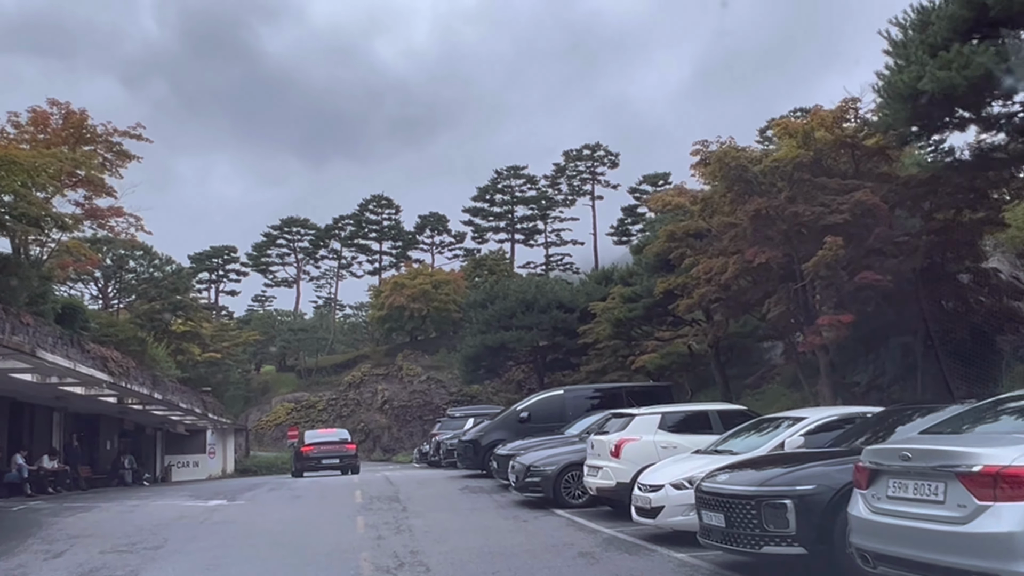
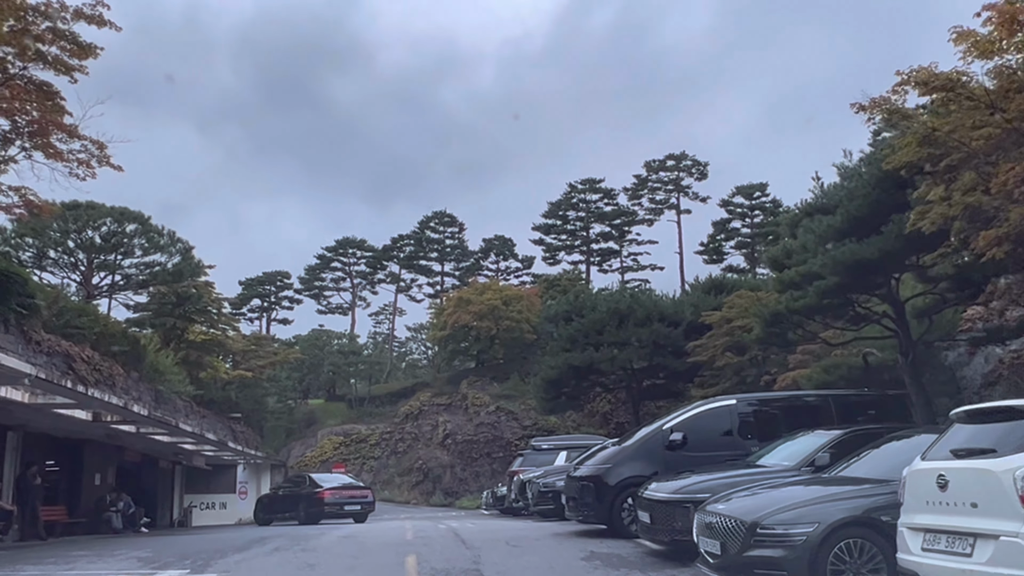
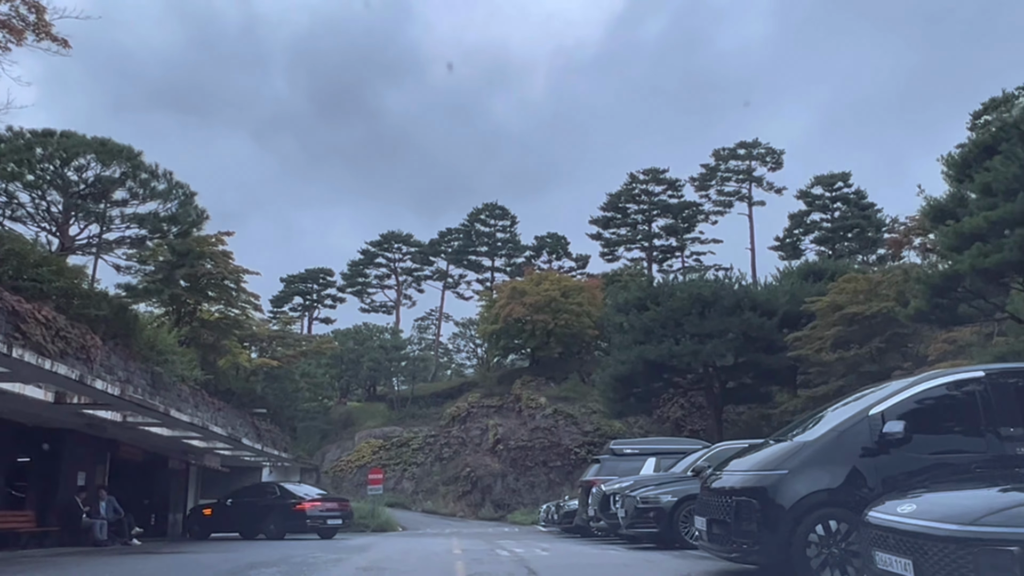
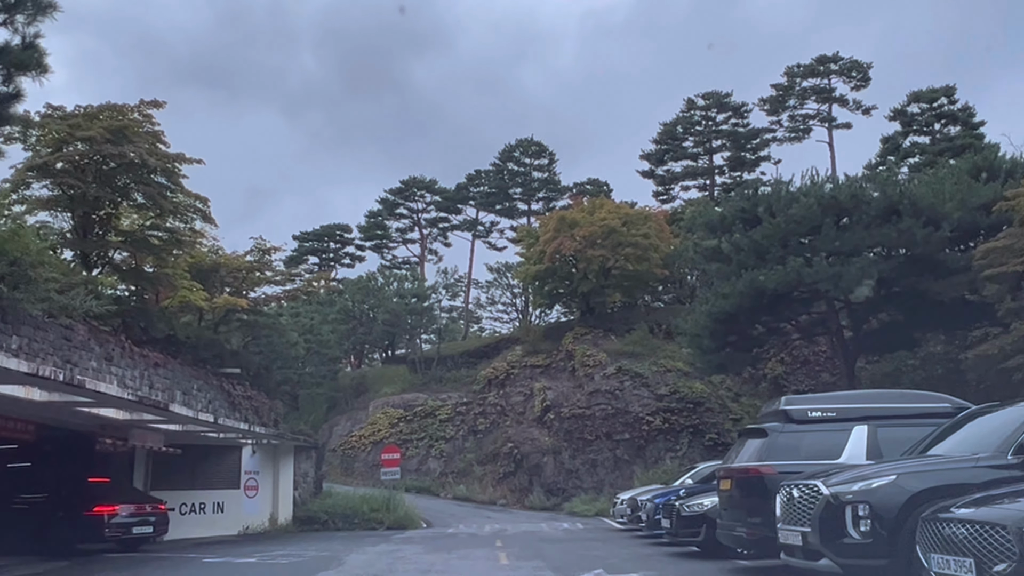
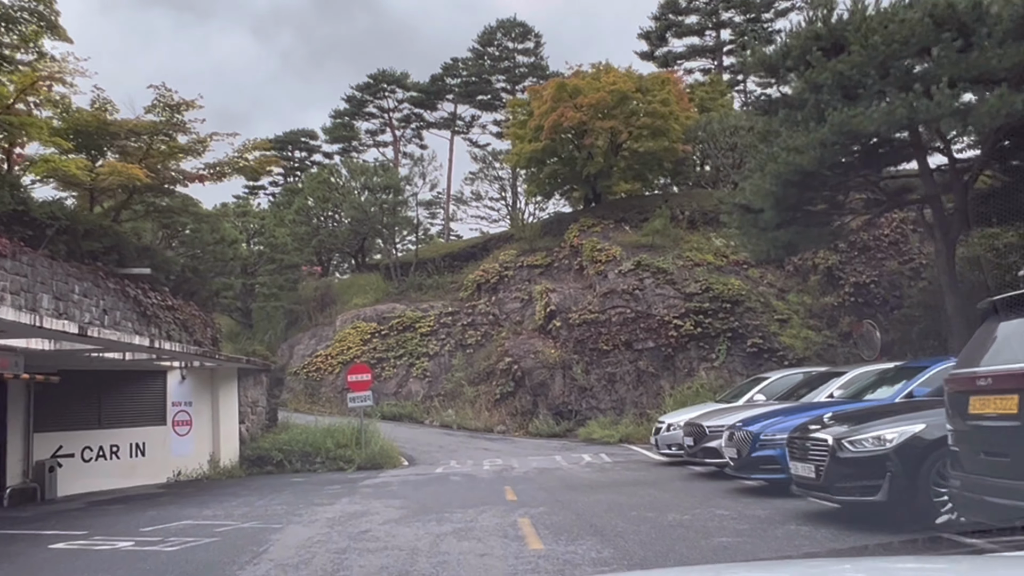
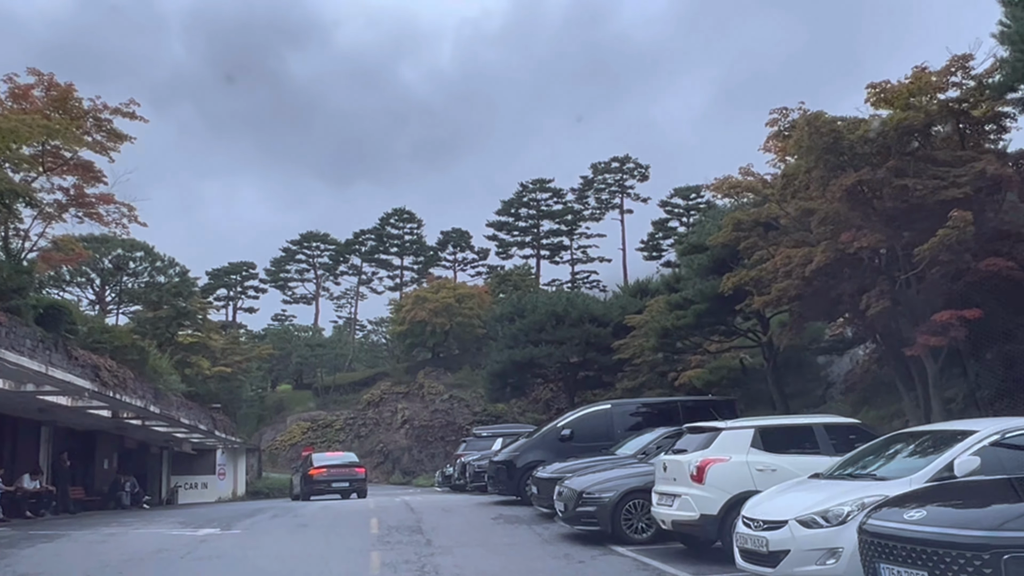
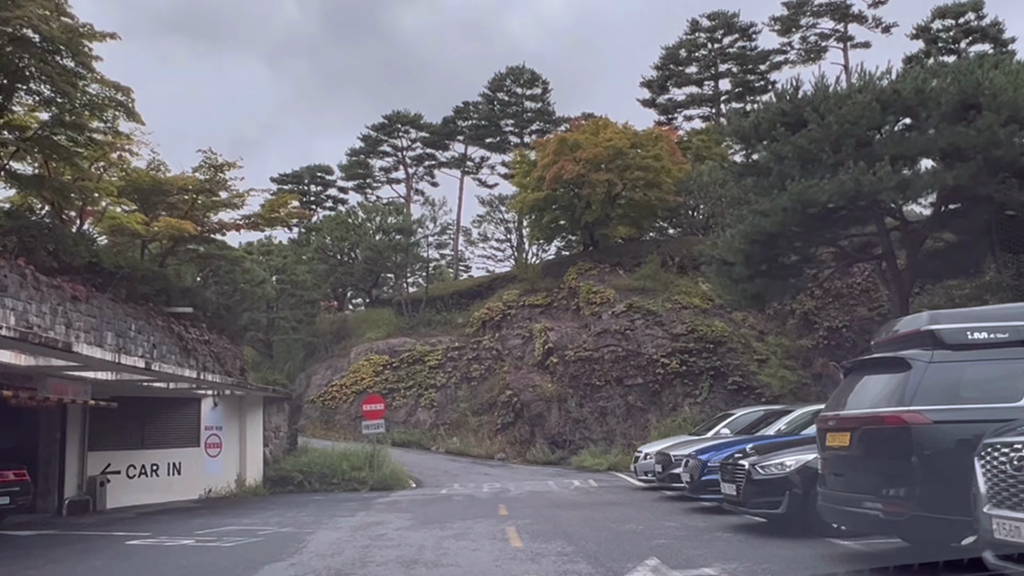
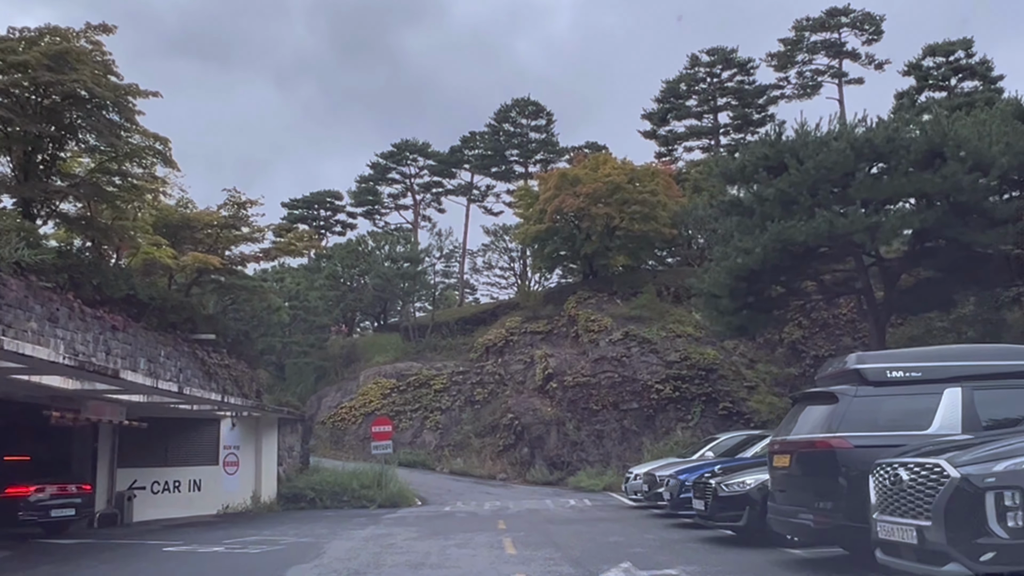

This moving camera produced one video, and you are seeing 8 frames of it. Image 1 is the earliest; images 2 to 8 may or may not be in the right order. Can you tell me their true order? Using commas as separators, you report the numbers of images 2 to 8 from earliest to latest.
6, 2, 3, 4, 8, 7, 5
